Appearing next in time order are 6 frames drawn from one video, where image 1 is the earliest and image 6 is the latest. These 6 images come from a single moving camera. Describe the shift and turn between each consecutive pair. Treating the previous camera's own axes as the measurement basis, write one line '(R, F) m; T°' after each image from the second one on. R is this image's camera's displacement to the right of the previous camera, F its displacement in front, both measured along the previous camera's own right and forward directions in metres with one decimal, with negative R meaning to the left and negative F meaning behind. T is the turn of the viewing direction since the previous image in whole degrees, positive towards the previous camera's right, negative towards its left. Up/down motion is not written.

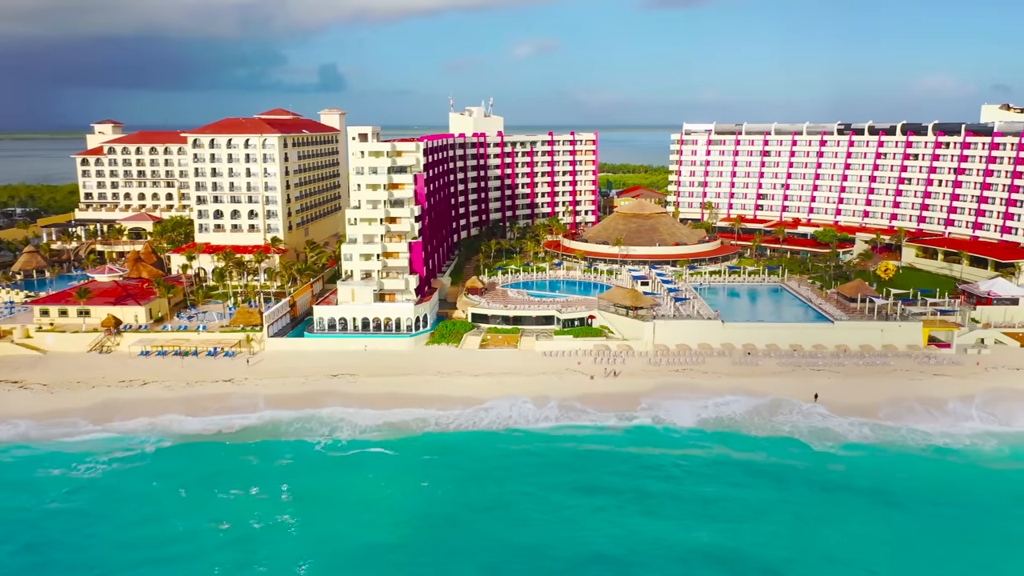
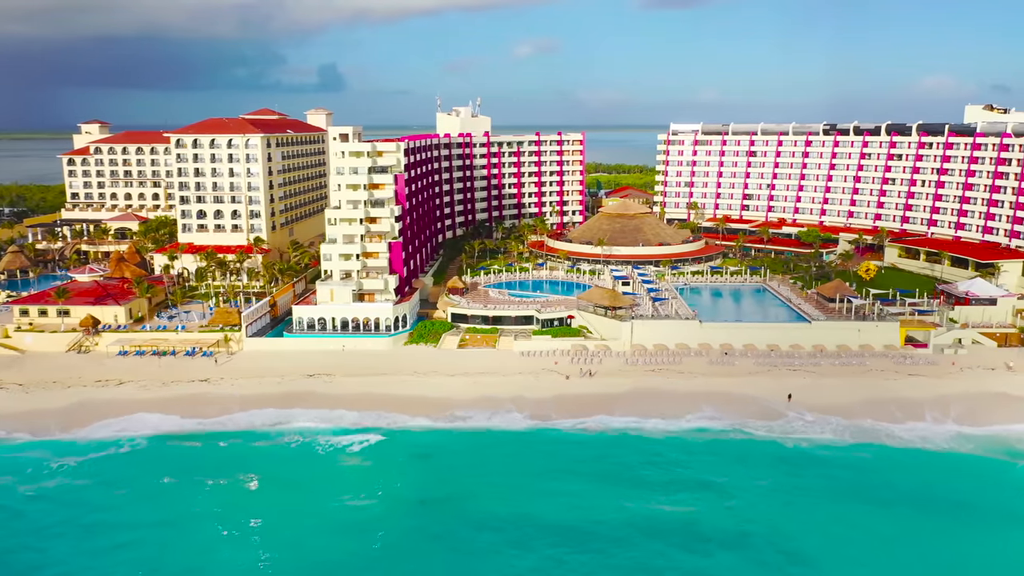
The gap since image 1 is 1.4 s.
(+1.7, -0.1) m; 0°
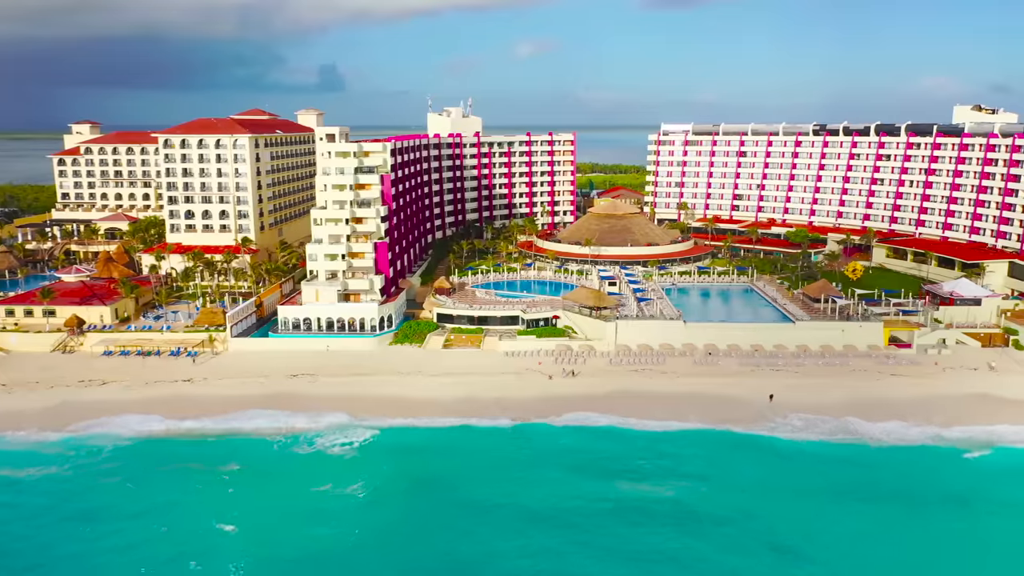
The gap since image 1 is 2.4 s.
(+1.2, -0.1) m; 0°
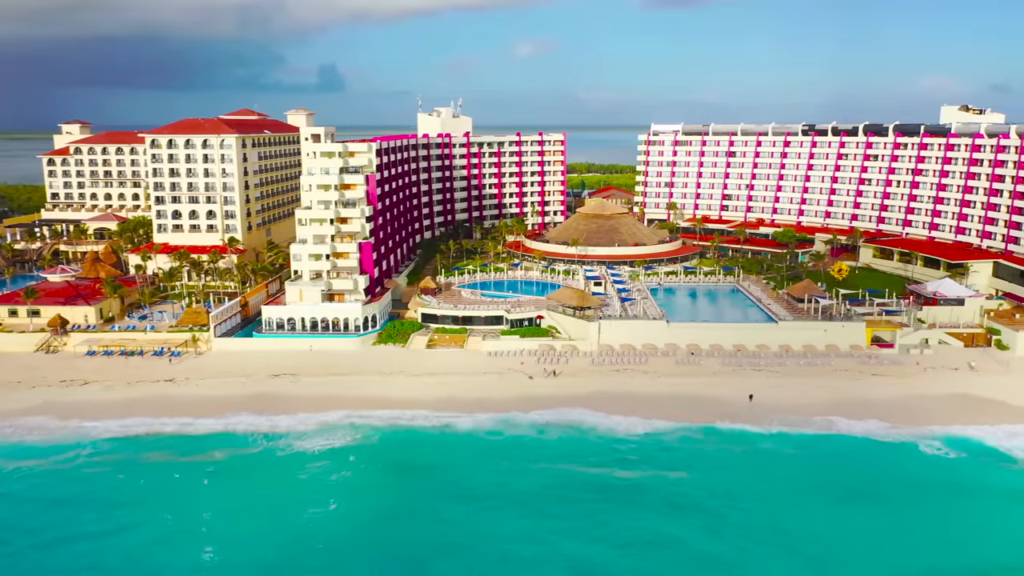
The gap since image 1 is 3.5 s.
(+1.3, -0.1) m; 0°
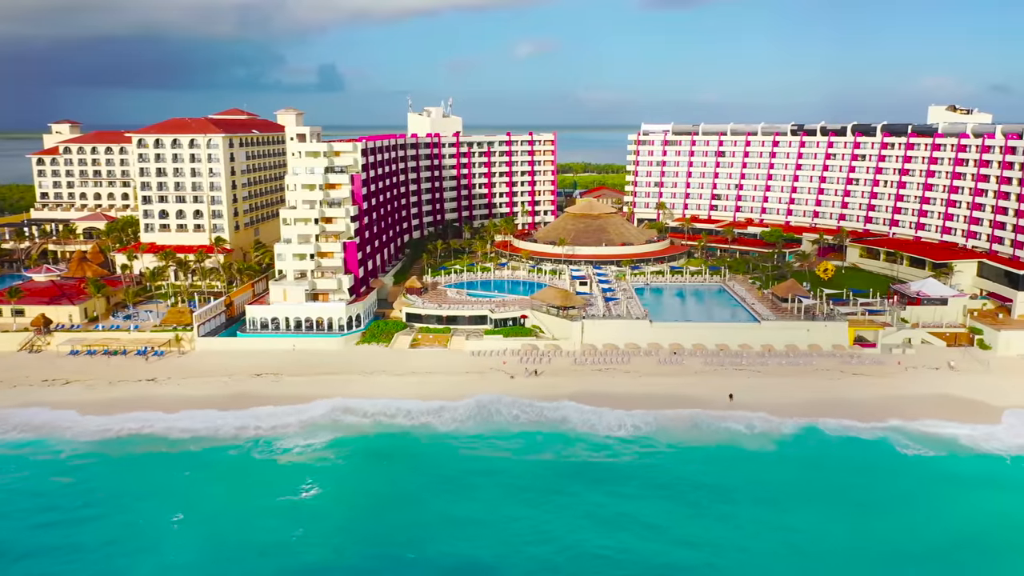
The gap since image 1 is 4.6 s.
(+1.3, 0.0) m; 0°
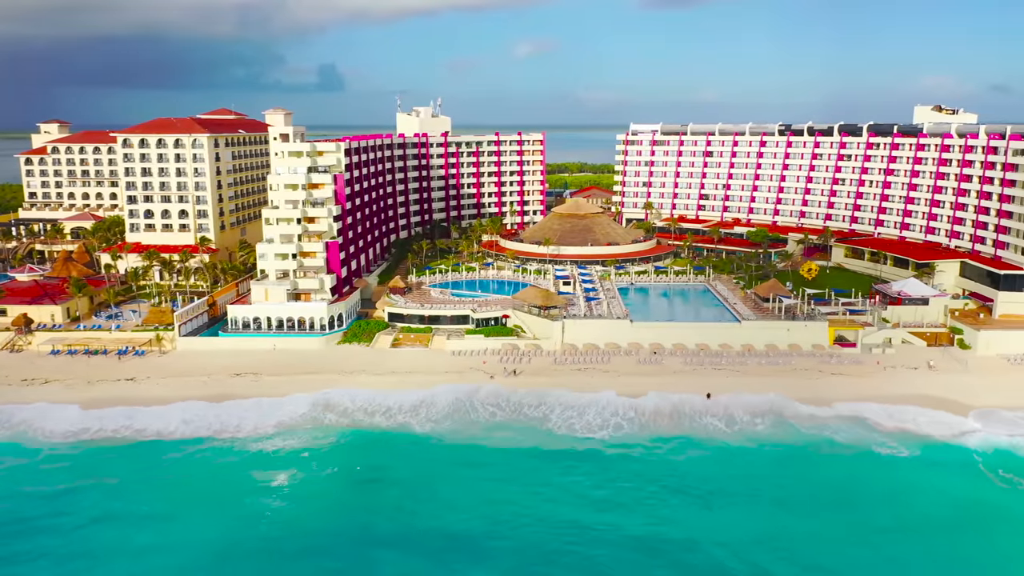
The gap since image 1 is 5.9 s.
(+1.5, -0.1) m; 0°
